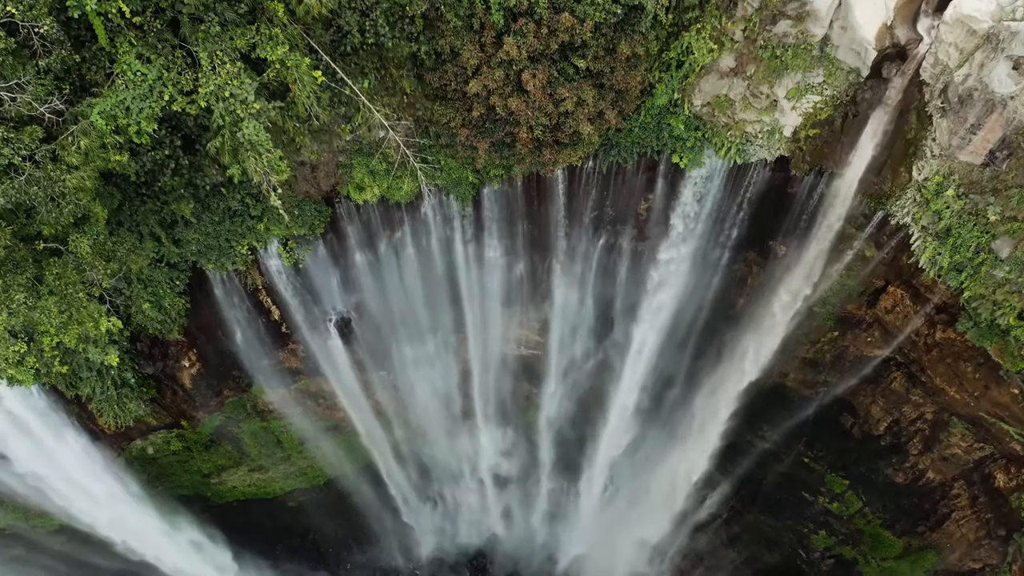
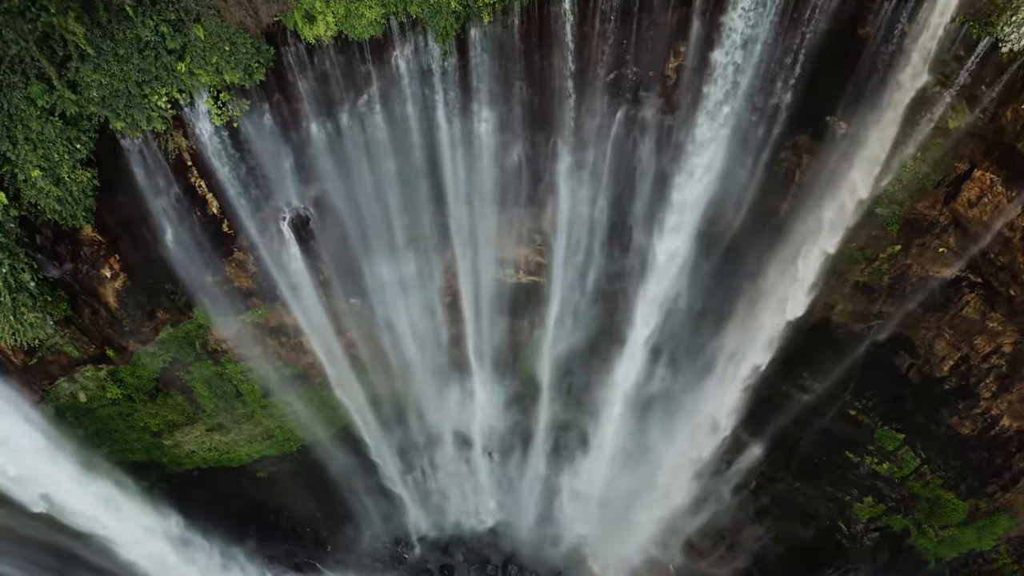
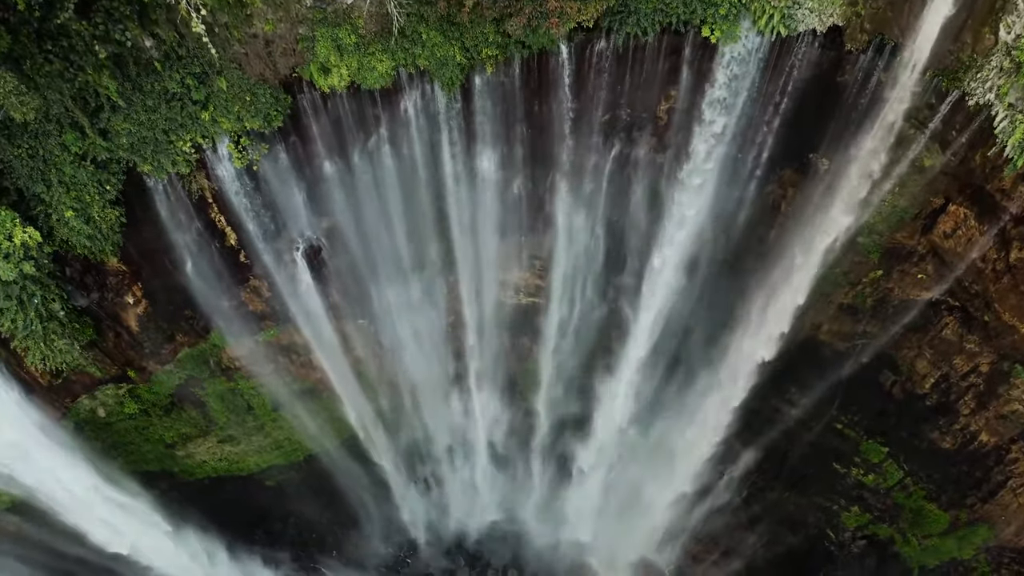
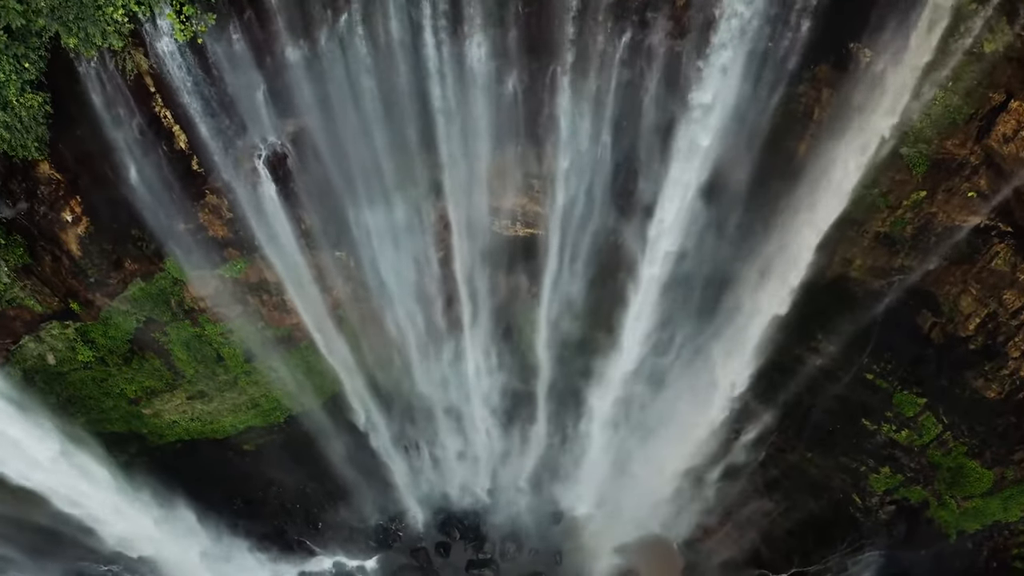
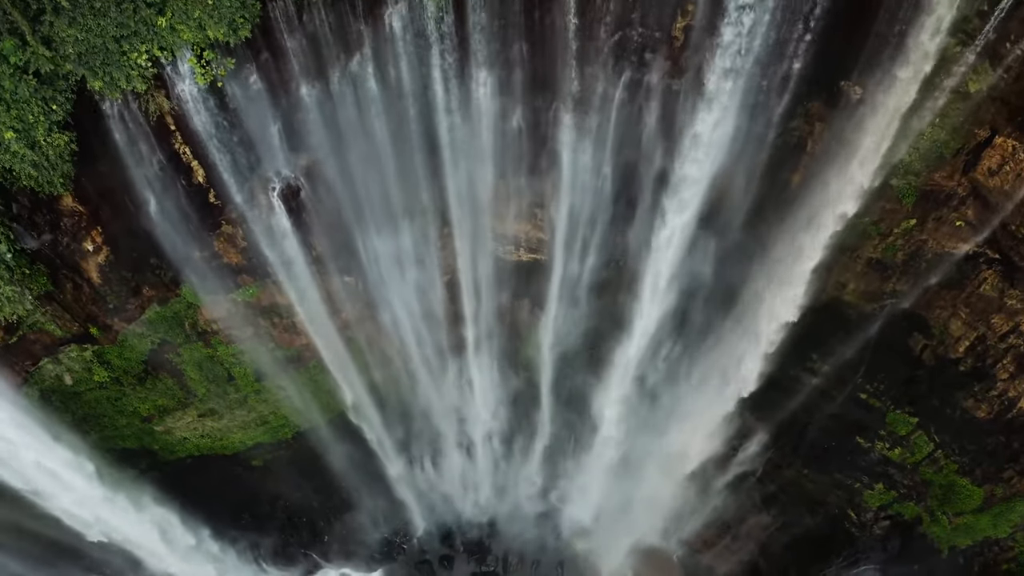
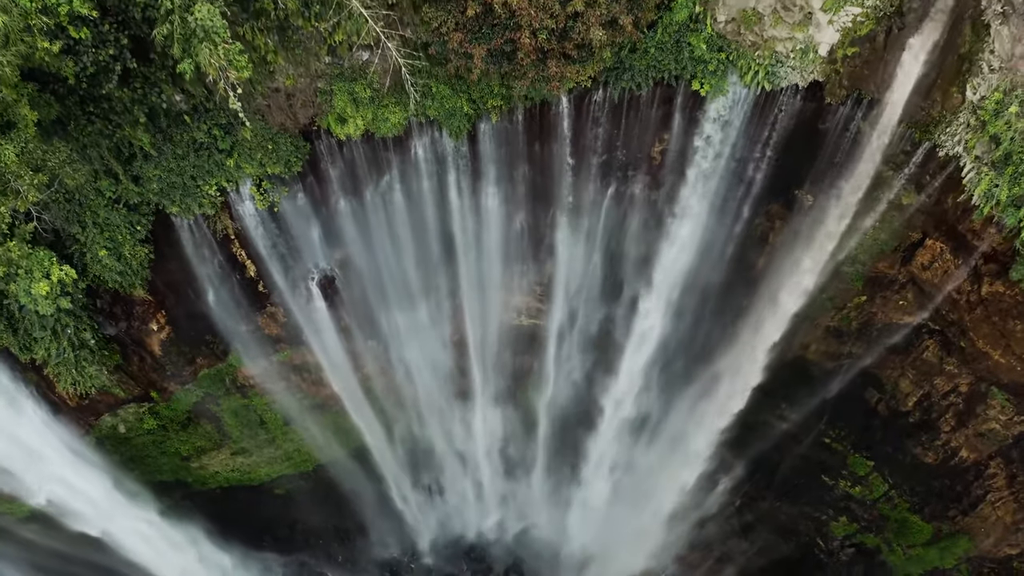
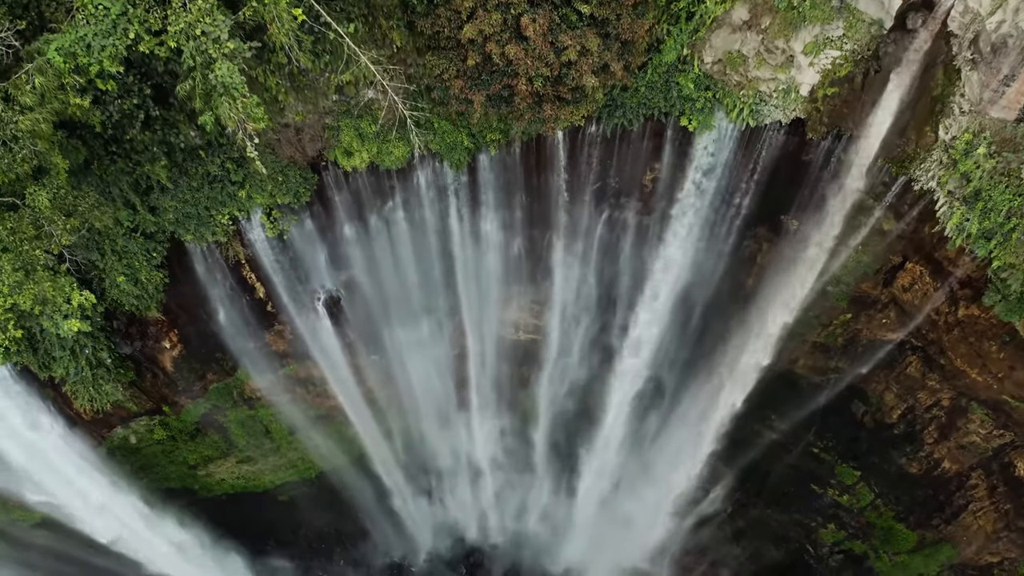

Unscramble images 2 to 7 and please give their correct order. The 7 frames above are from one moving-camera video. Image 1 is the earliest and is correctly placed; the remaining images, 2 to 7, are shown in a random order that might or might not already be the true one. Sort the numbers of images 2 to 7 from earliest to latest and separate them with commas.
7, 6, 3, 2, 5, 4
